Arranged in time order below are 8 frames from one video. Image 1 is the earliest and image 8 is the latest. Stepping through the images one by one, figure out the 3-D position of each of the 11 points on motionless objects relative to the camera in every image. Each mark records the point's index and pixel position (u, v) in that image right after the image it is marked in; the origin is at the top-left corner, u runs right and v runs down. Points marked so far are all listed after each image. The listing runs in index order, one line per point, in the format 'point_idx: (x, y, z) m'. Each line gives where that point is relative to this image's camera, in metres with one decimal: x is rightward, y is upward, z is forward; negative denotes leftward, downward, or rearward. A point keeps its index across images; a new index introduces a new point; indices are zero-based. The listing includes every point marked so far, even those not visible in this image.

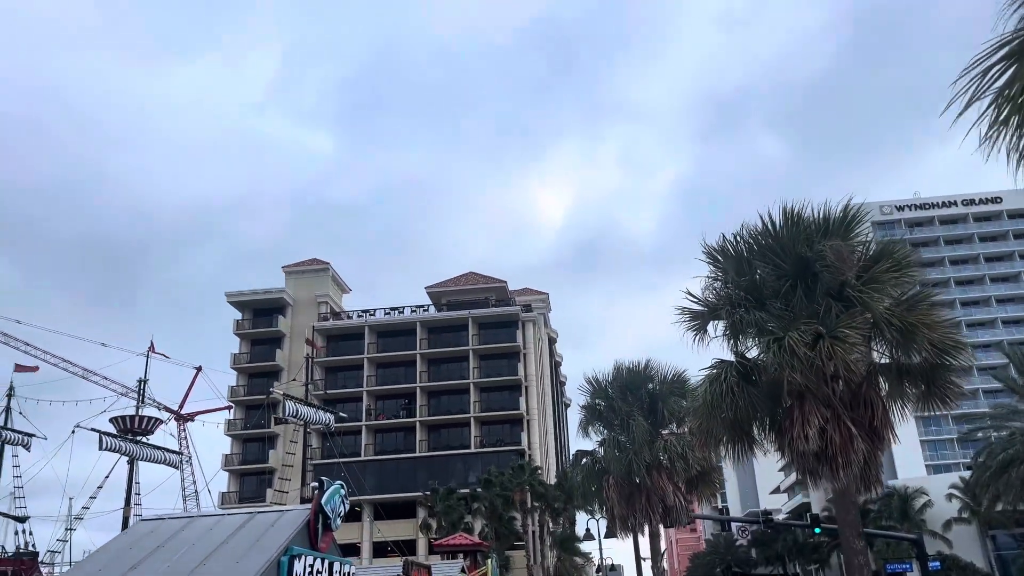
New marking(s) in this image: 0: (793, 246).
0: (+4.3, +0.6, +12.1) m
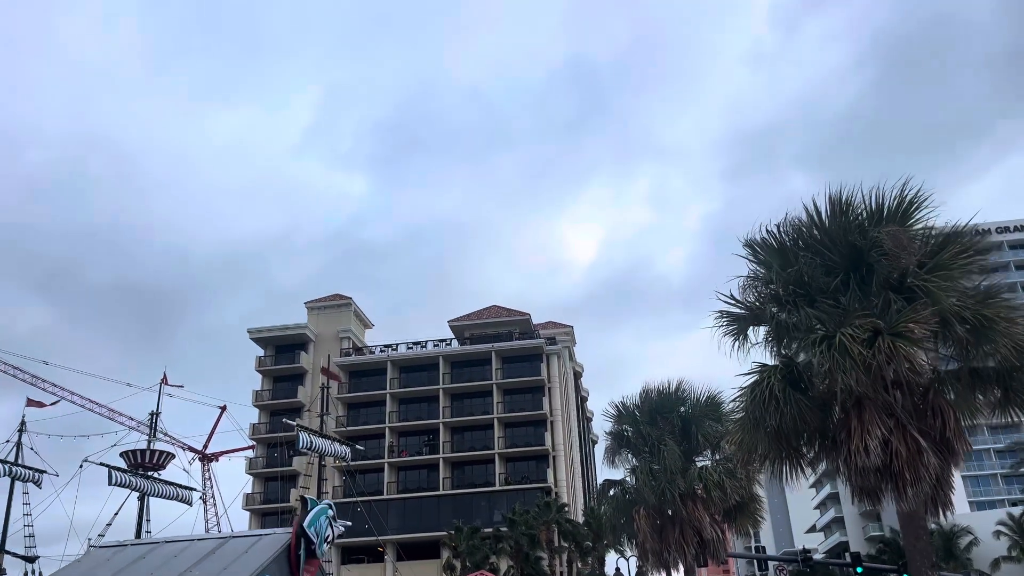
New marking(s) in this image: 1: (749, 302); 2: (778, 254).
0: (+4.5, +0.7, +10.7) m
1: (+3.5, -0.2, +11.8) m
2: (+3.8, +0.5, +11.4) m
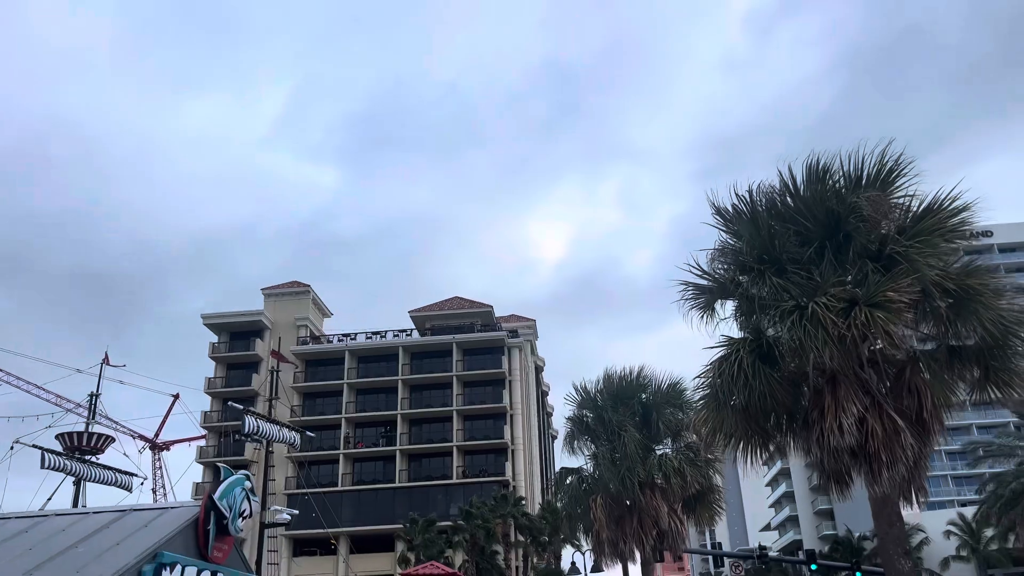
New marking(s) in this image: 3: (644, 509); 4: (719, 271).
0: (+3.9, +1.1, +10.1) m
1: (+2.9, +0.2, +11.0) m
2: (+3.2, +0.9, +10.7) m
3: (+3.1, -5.2, +18.5) m
4: (+2.9, +0.2, +11.1) m
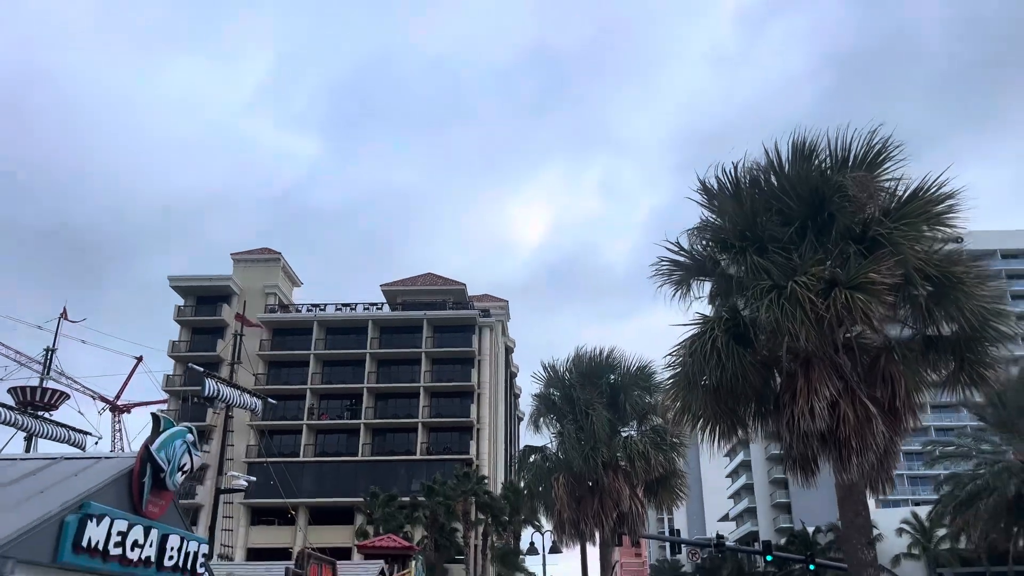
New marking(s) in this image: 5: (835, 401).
0: (+3.6, +1.3, +9.8) m
1: (+2.5, +0.5, +10.7) m
2: (+2.9, +1.2, +10.4) m
3: (+2.2, -4.7, +18.3) m
4: (+2.5, +0.5, +10.8) m
5: (+3.6, -1.3, +8.9) m
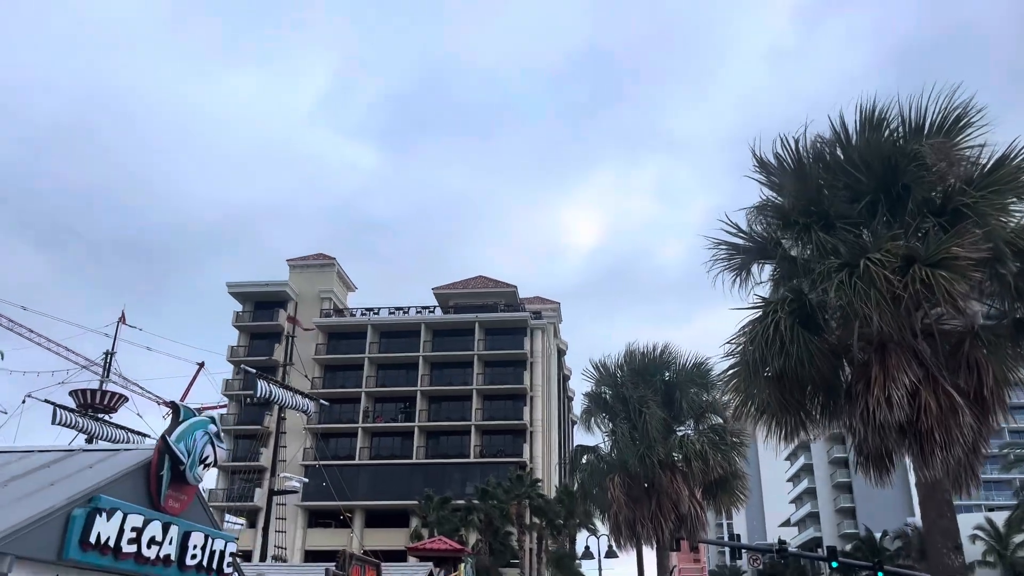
0: (+4.1, +1.6, +9.0) m
1: (+3.1, +0.7, +10.0) m
2: (+3.4, +1.4, +9.6) m
3: (+3.3, -4.5, +17.6) m
4: (+3.1, +0.8, +10.0) m
5: (+4.1, -1.0, +8.0) m
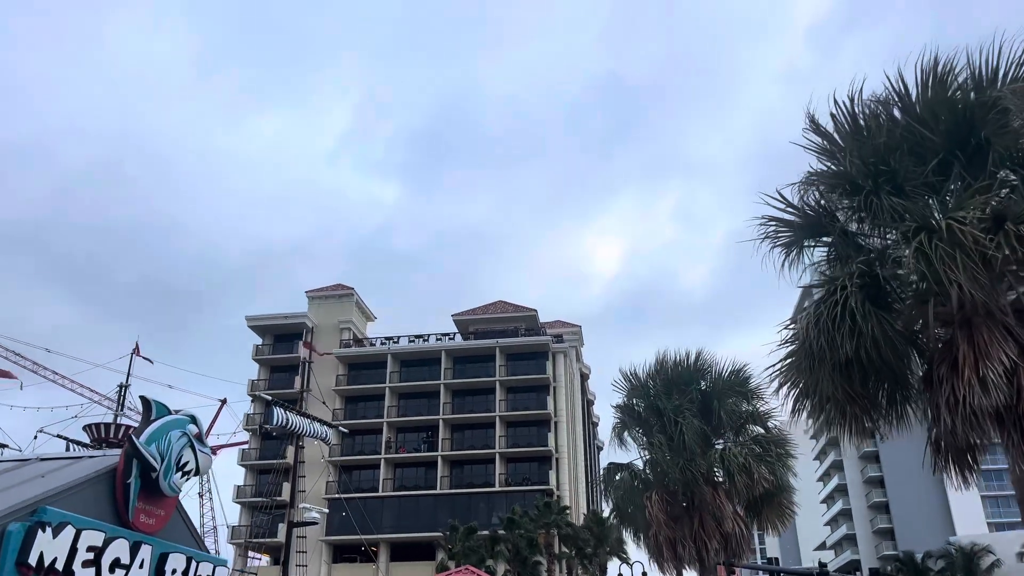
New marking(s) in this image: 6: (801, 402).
0: (+4.4, +1.8, +7.9) m
1: (+3.4, +0.9, +8.9) m
2: (+3.7, +1.6, +8.6) m
3: (+4.0, -4.6, +16.3) m
4: (+3.4, +1.0, +9.0) m
5: (+4.4, -0.7, +6.9) m
6: (+3.1, -1.2, +8.6) m
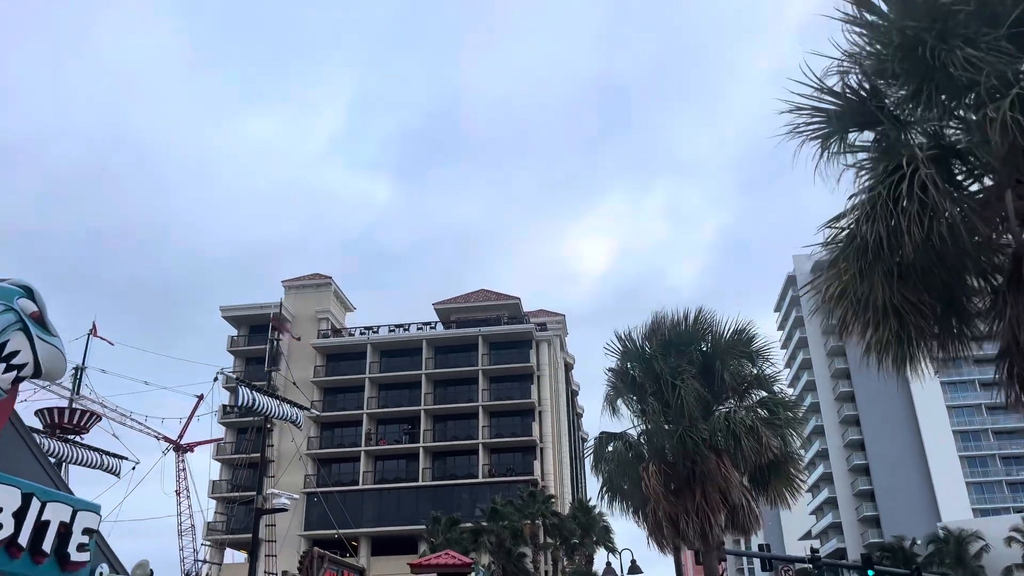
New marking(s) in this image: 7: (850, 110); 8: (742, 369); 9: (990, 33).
0: (+4.2, +2.8, +6.4) m
1: (+3.2, +1.9, +7.4) m
2: (+3.5, +2.6, +7.0) m
3: (+3.6, -3.6, +14.8) m
4: (+3.2, +1.9, +7.4) m
5: (+4.2, +0.2, +5.4) m
6: (+3.0, -0.3, +7.0) m
7: (+3.2, +1.7, +7.4) m
8: (+4.6, -1.6, +15.7) m
9: (+4.0, +2.1, +6.6) m
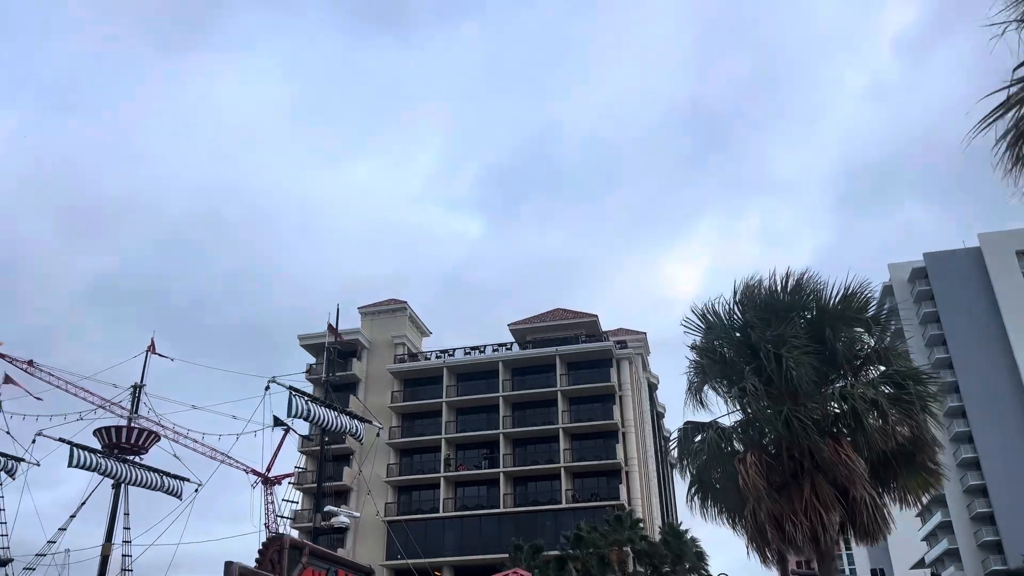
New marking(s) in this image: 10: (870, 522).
0: (+4.1, +3.9, +3.9) m
1: (+3.2, +2.9, +4.9) m
2: (+3.5, +3.6, +4.6) m
3: (+4.7, -2.8, +12.0) m
4: (+3.3, +2.9, +5.0) m
5: (+4.2, +1.4, +2.8) m
6: (+3.1, +0.7, +4.5) m
7: (+3.3, +2.7, +5.0) m
8: (+5.6, -0.8, +12.9) m
9: (+4.0, +3.2, +4.1) m
10: (+5.4, -3.6, +12.0) m
